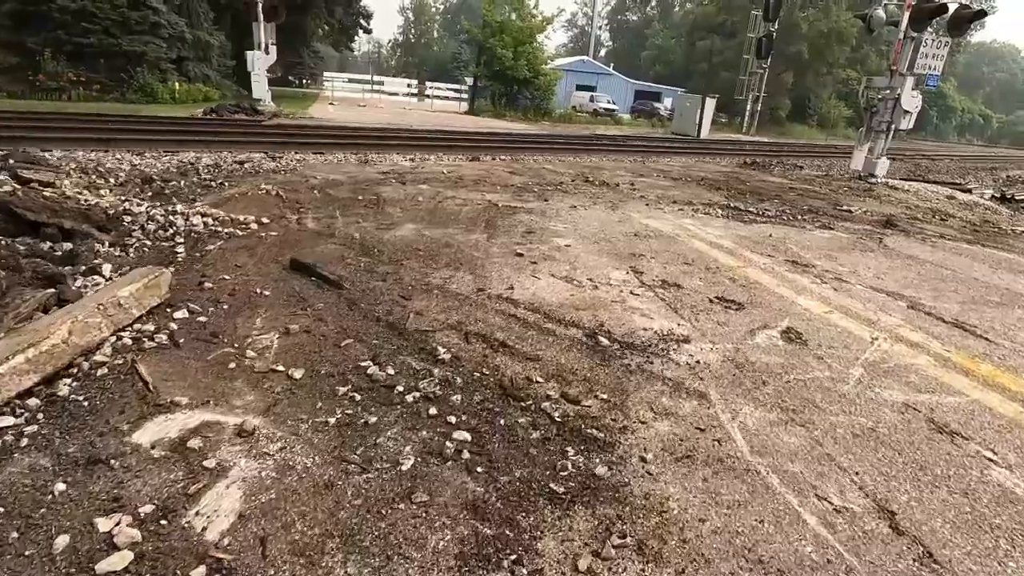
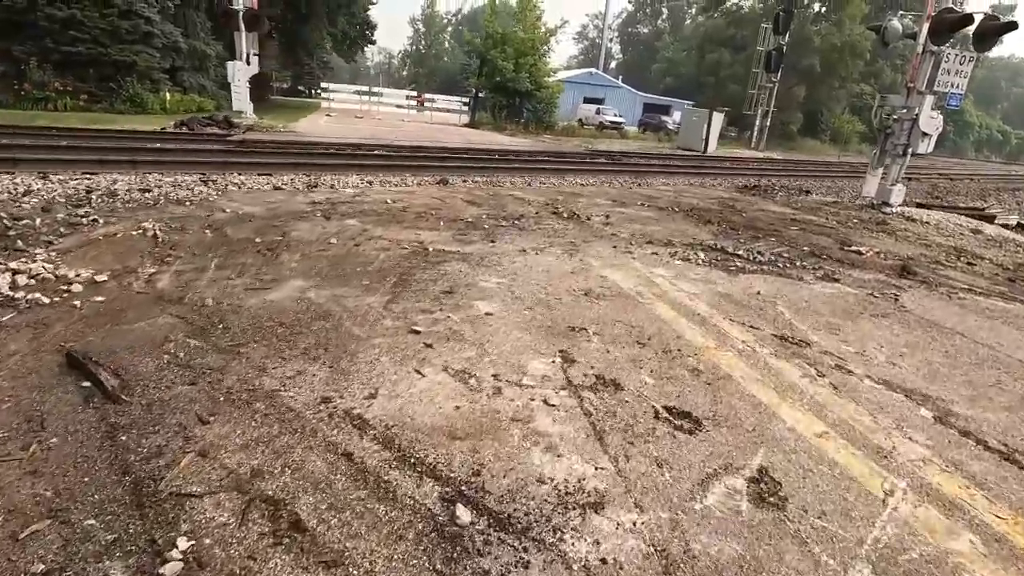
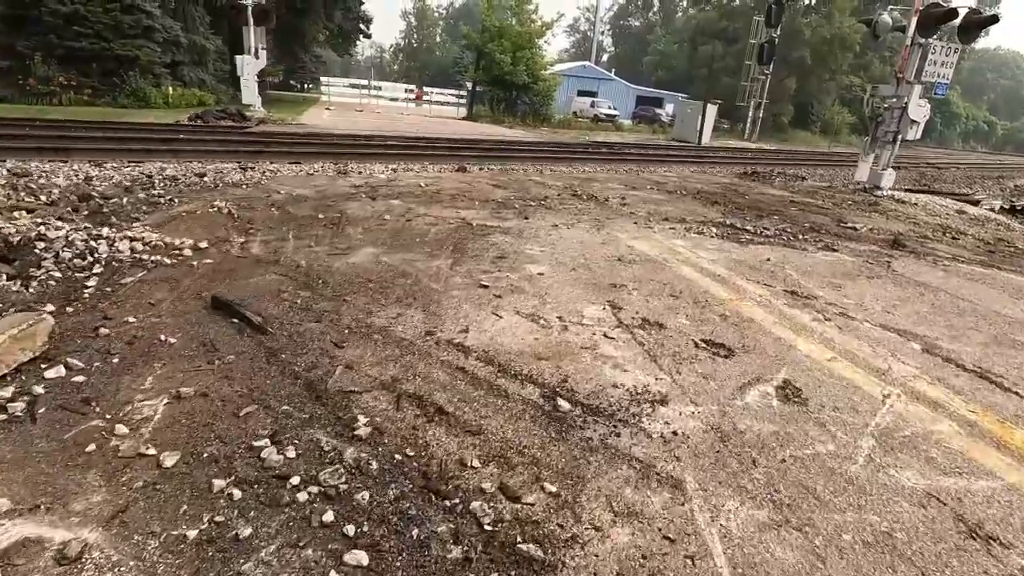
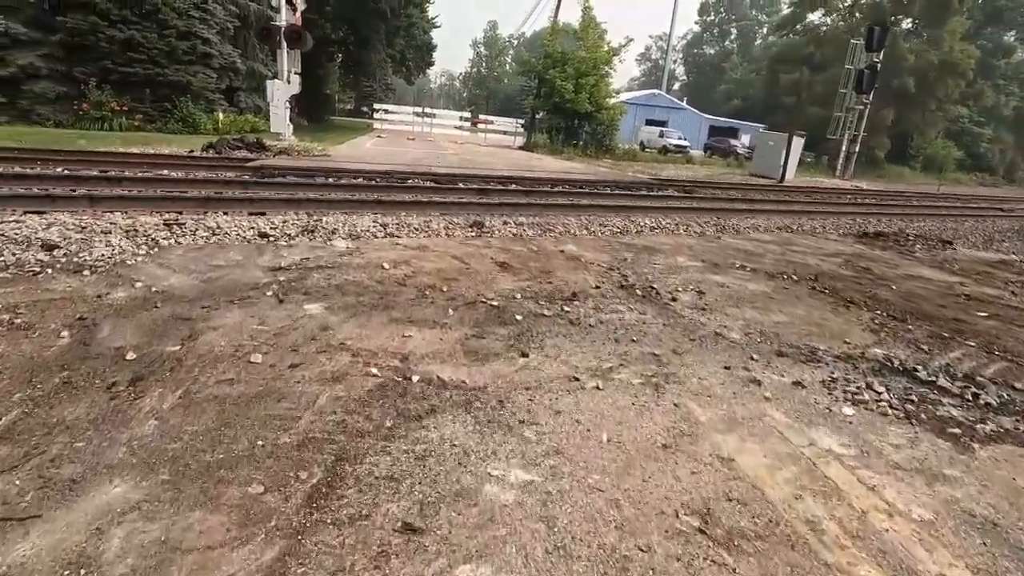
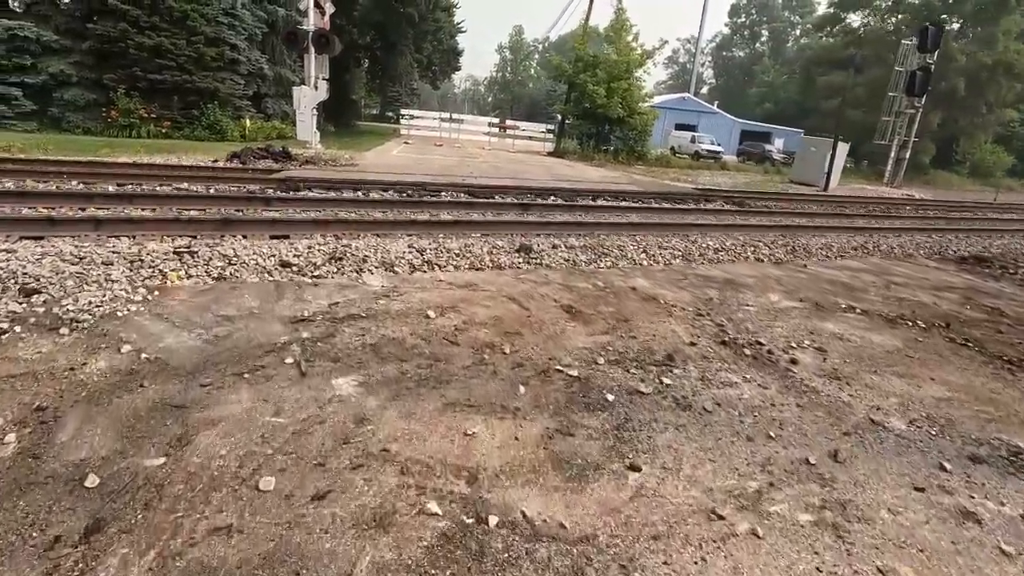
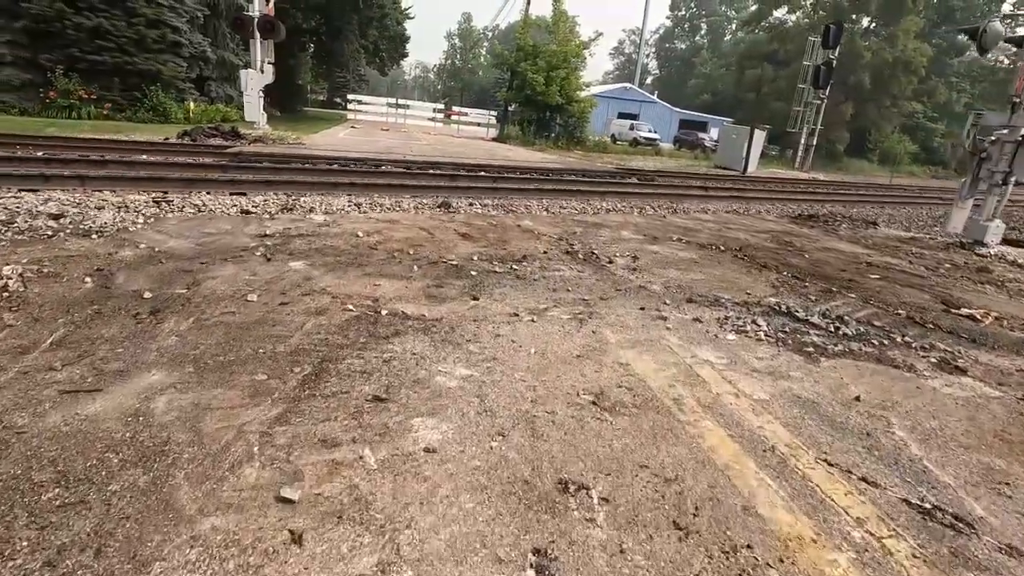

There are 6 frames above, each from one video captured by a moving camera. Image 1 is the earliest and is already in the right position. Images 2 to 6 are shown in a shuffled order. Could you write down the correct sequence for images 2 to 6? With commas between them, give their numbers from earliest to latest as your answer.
3, 2, 6, 4, 5
